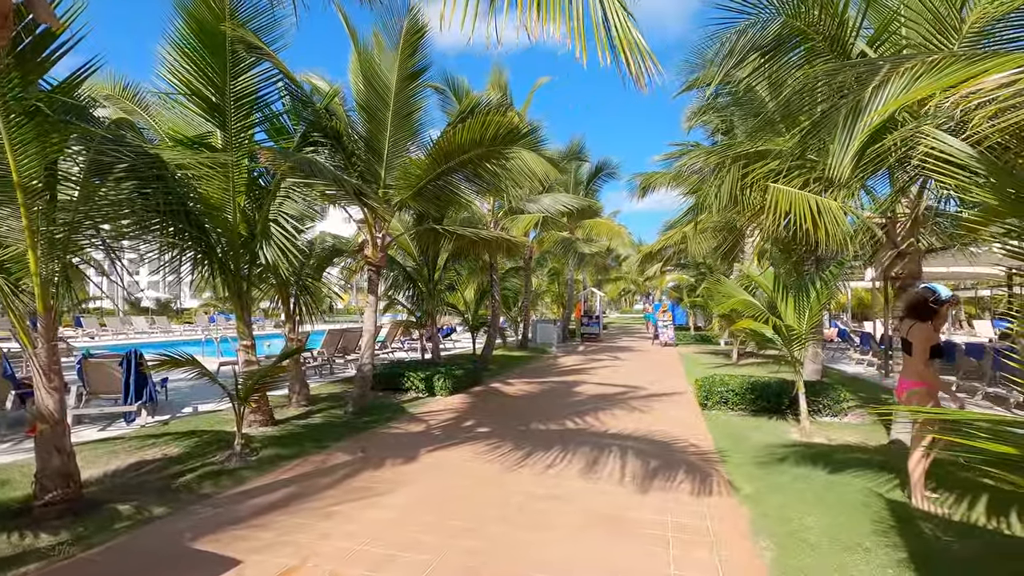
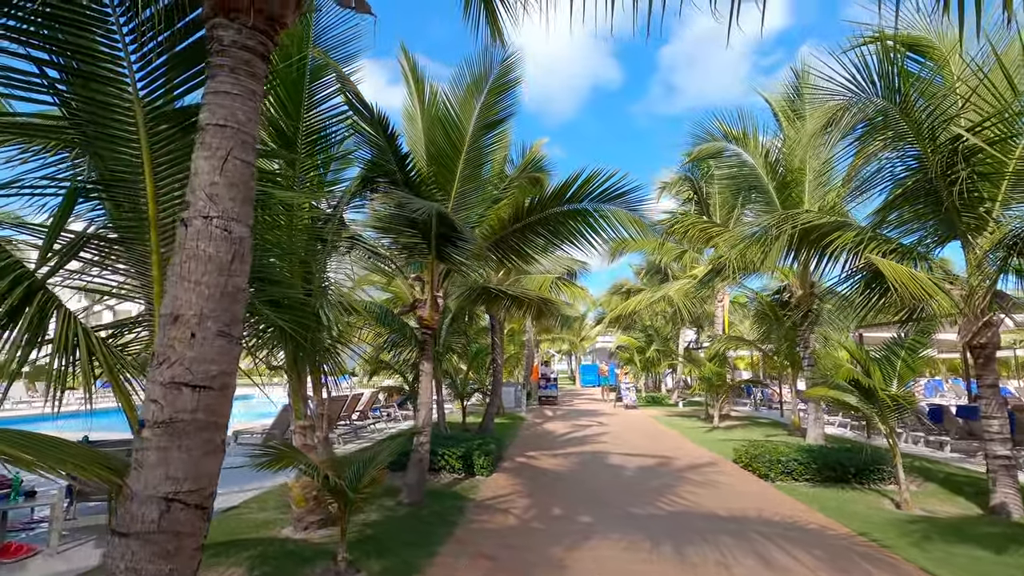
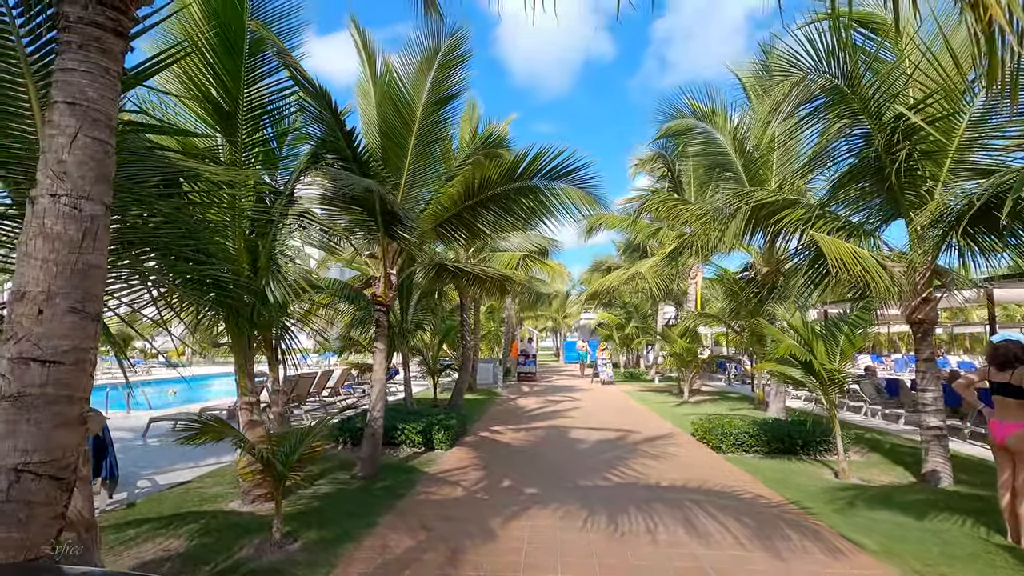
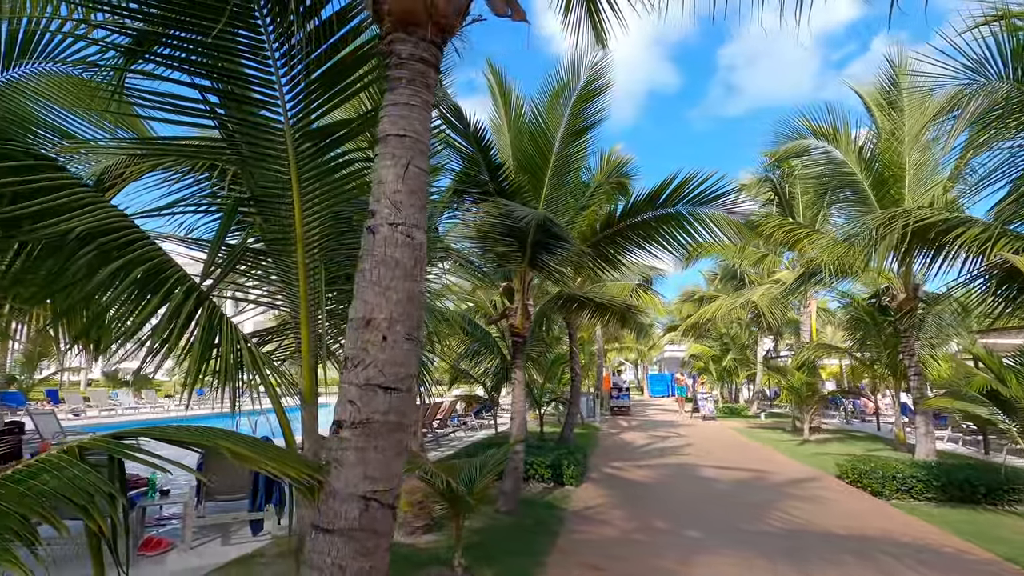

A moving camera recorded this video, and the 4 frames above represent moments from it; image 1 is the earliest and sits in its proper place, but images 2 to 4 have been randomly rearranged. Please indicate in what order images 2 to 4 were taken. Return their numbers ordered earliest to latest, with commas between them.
3, 2, 4
